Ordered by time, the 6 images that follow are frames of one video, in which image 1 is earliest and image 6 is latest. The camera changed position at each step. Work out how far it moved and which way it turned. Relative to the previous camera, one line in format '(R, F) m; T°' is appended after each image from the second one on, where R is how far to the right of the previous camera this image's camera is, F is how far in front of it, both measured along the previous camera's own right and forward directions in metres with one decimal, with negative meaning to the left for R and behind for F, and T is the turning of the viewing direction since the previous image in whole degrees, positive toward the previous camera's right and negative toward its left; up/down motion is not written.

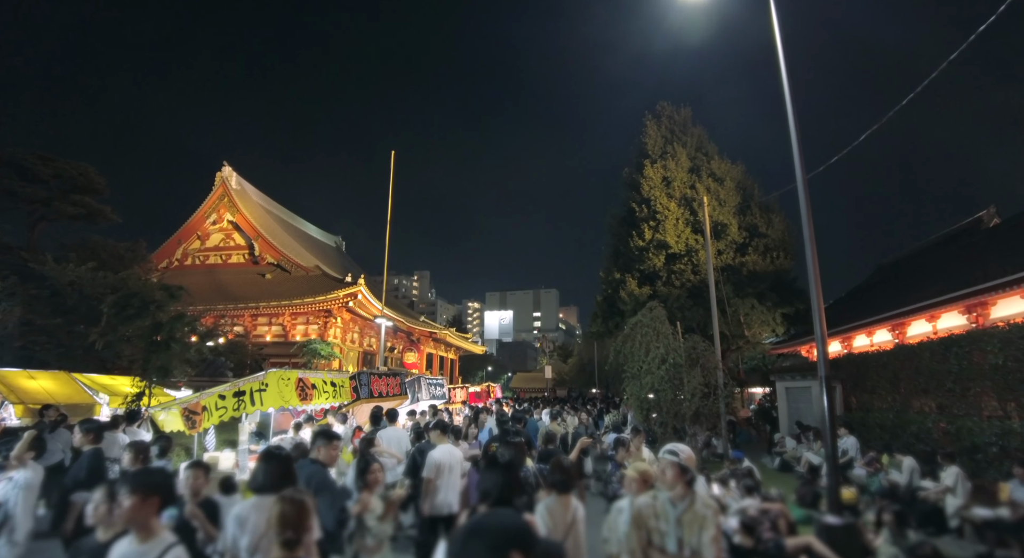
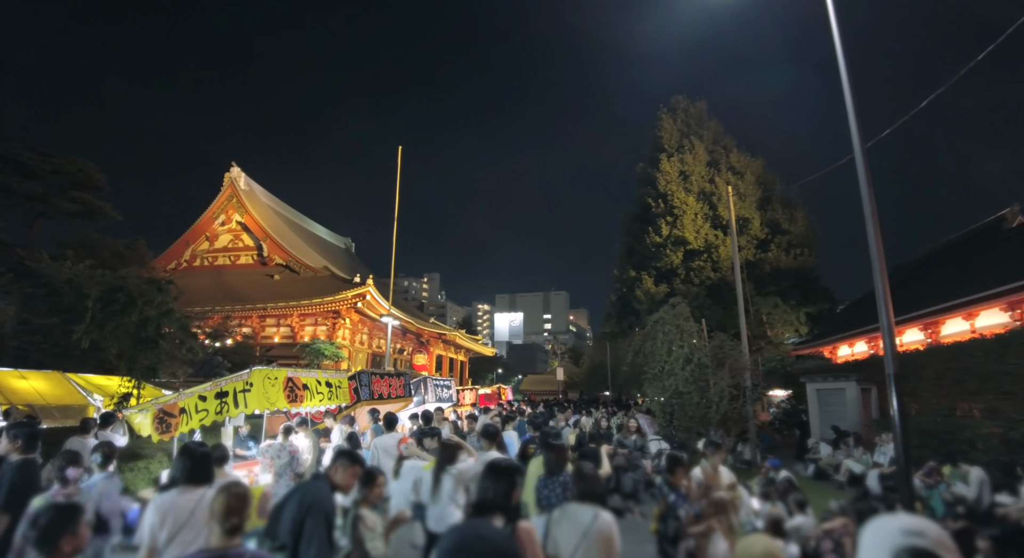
(0.0, +0.8) m; -1°
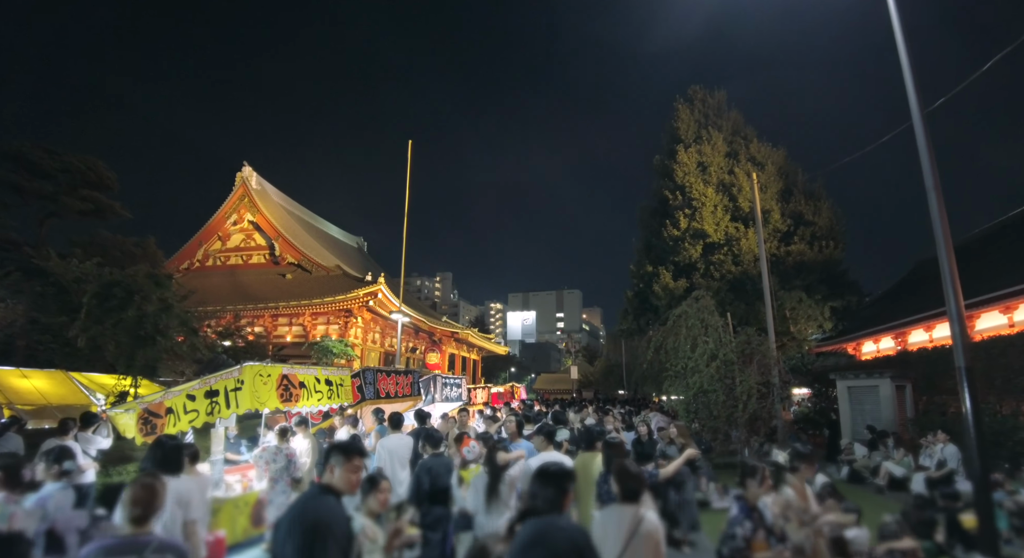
(0.0, +0.6) m; -1°
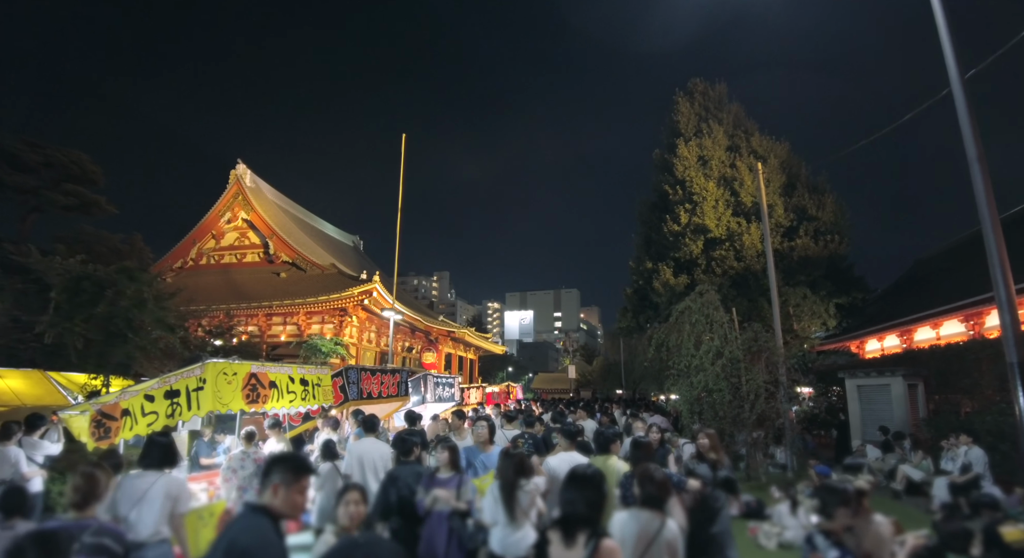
(+0.1, +0.6) m; 0°
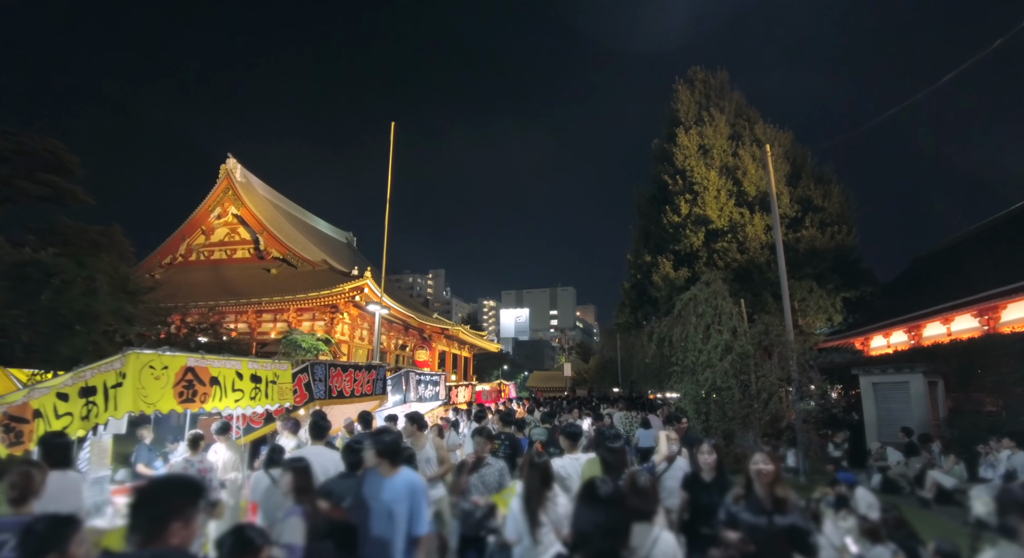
(+0.1, +0.9) m; 0°
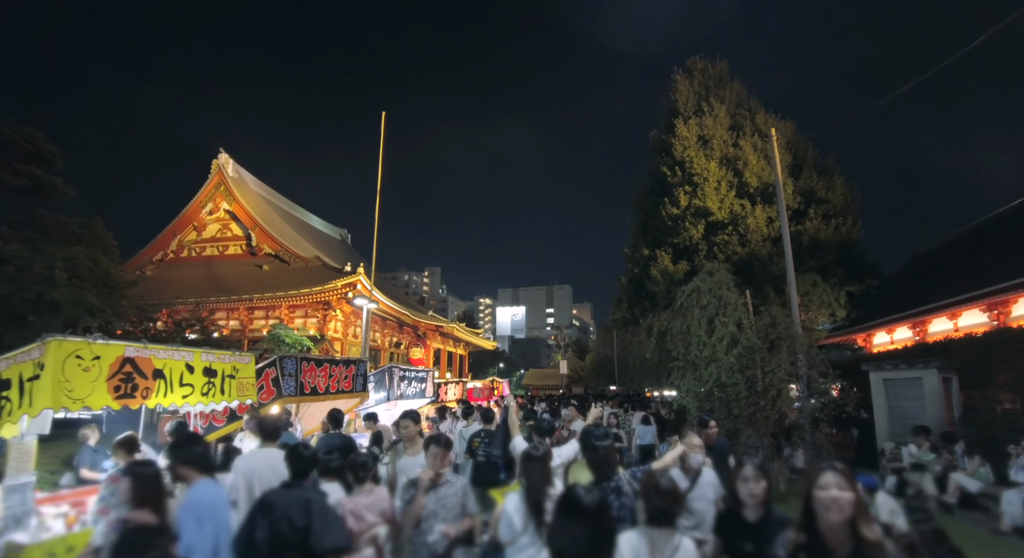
(+0.1, +0.6) m; 0°
